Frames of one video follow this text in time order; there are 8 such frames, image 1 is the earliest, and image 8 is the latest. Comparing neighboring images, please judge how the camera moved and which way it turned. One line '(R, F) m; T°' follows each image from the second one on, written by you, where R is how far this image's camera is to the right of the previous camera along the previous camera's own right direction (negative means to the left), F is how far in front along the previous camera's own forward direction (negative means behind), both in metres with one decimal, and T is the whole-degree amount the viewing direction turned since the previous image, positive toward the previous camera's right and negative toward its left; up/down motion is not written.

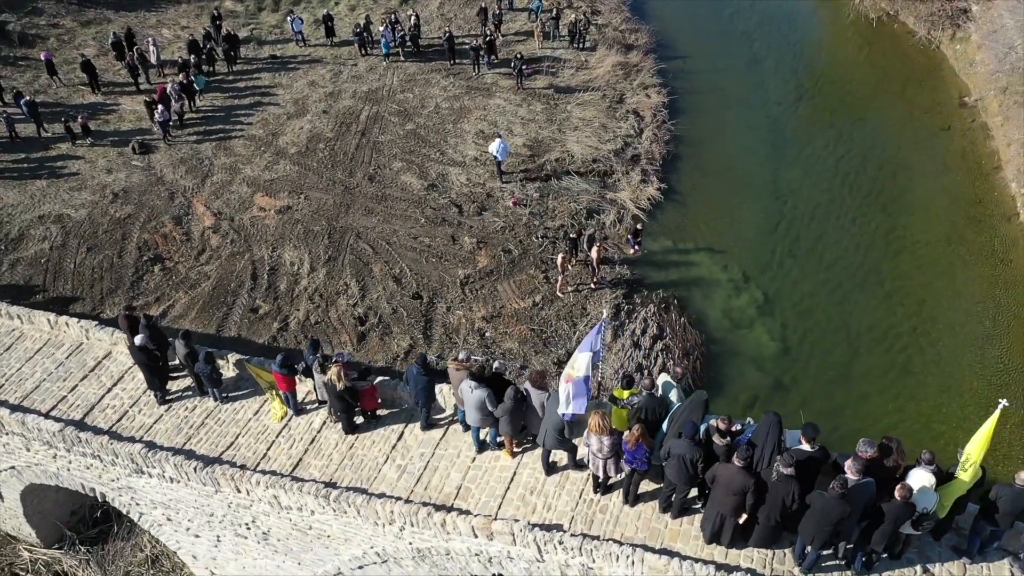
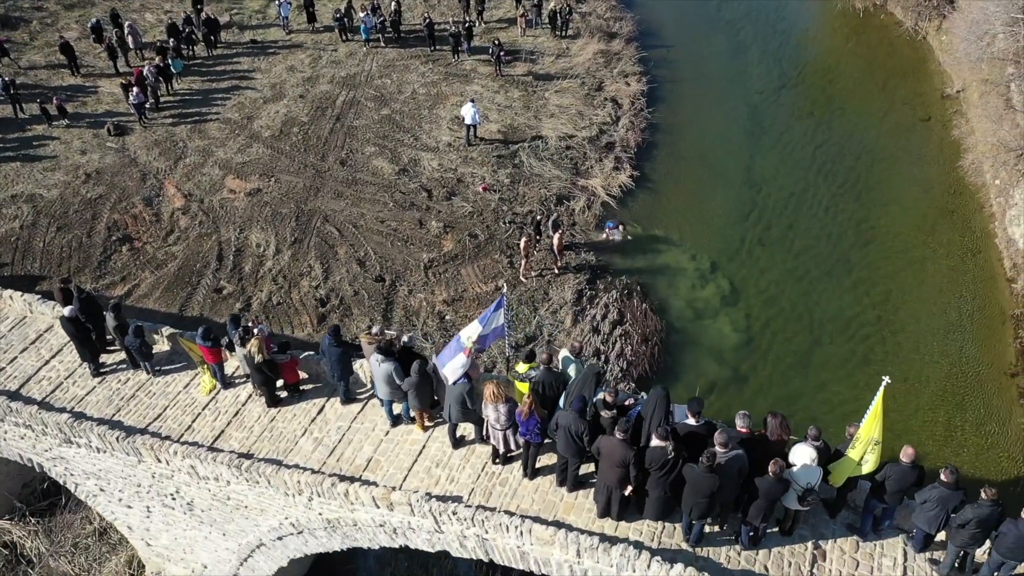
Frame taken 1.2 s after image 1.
(+1.1, -0.1) m; -1°
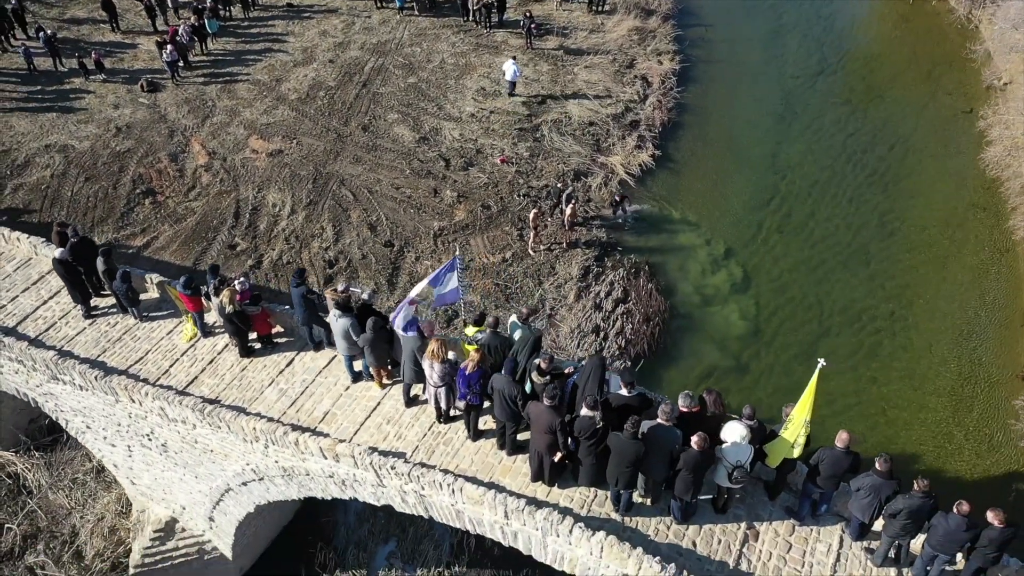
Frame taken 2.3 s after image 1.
(+1.0, 0.0) m; -4°
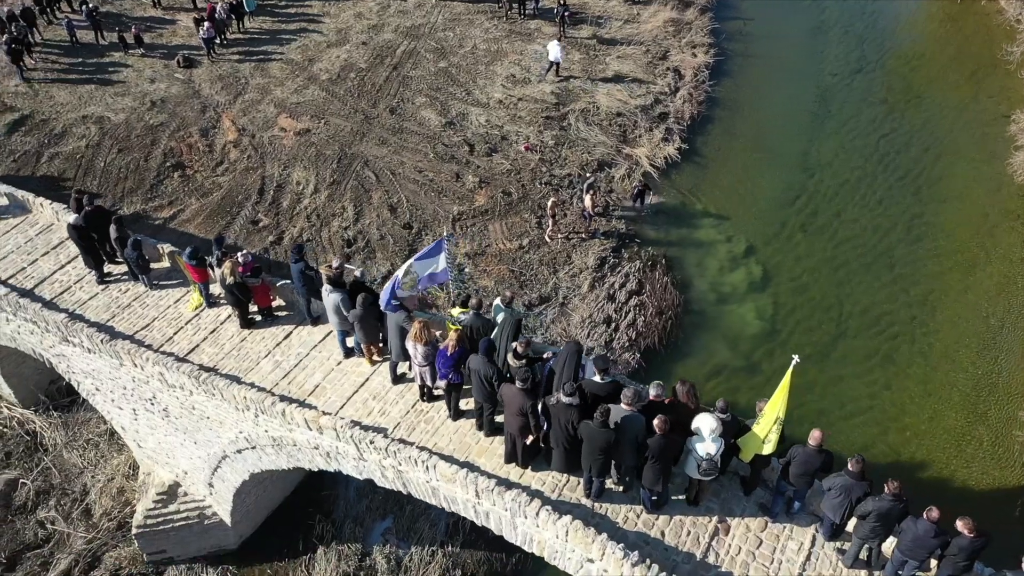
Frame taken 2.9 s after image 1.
(+0.5, 0.0) m; -3°
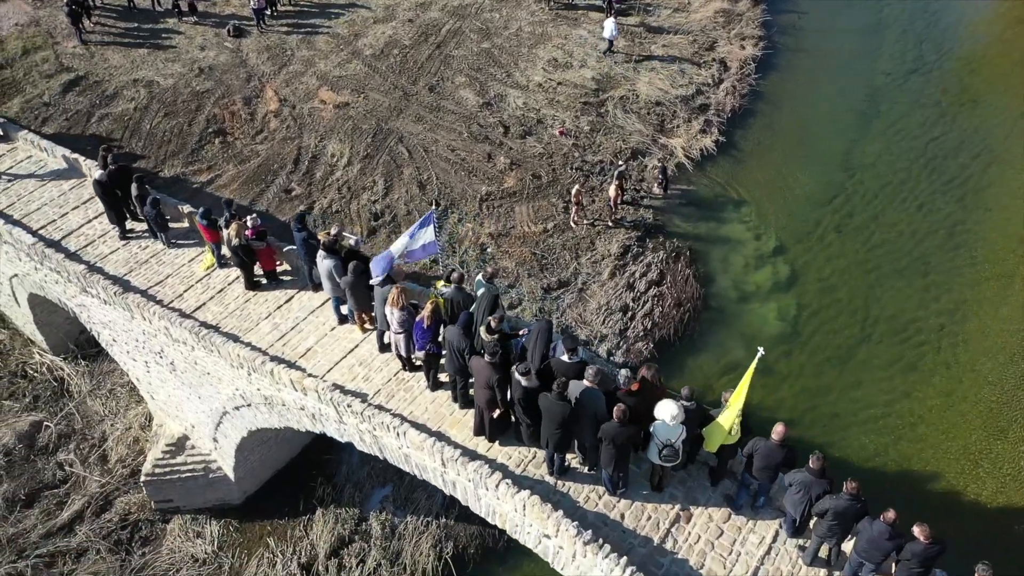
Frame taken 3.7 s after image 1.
(+0.7, -0.1) m; -4°
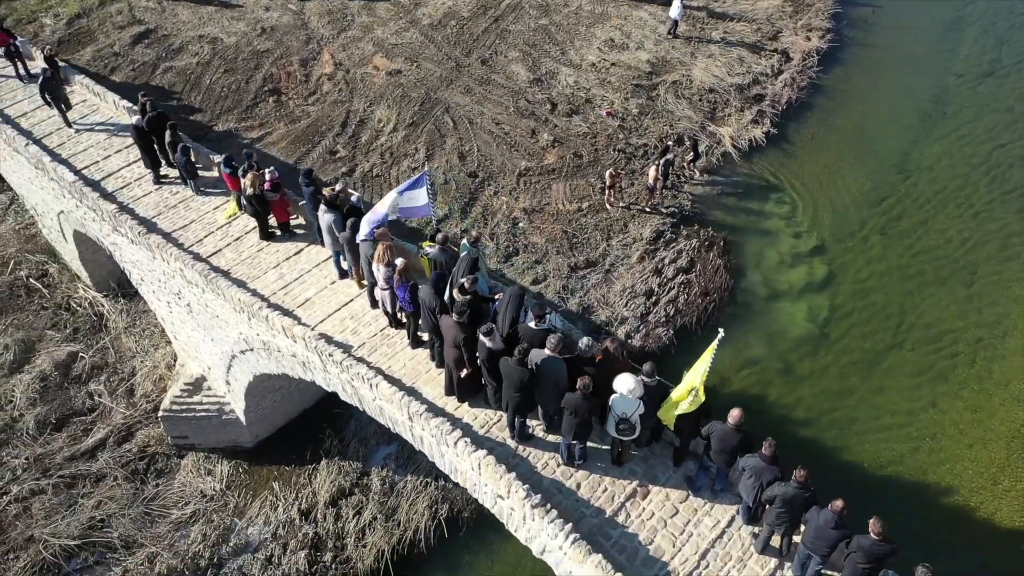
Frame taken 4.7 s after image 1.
(+0.9, -0.1) m; -5°
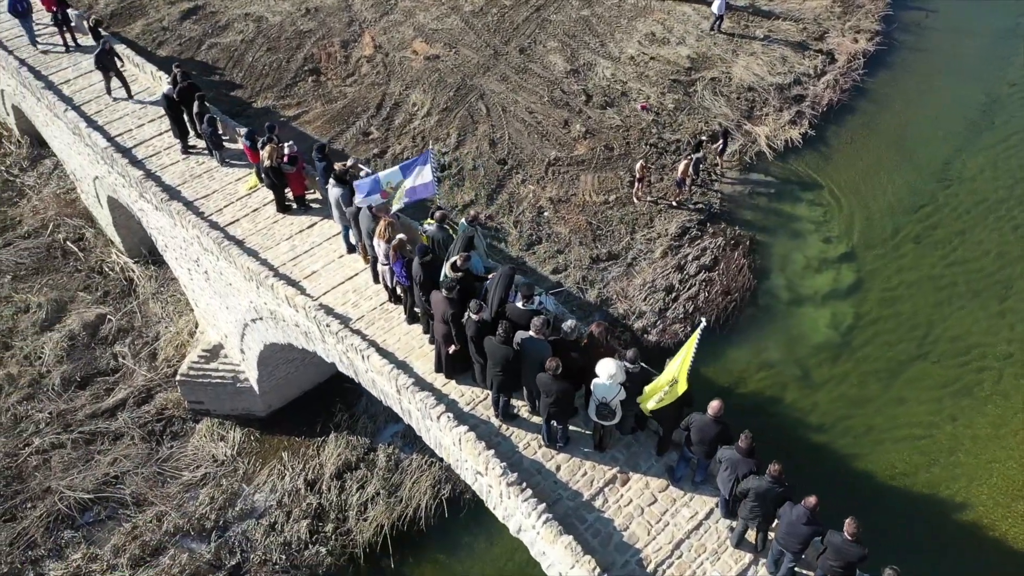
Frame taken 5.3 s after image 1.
(+0.5, 0.0) m; -3°
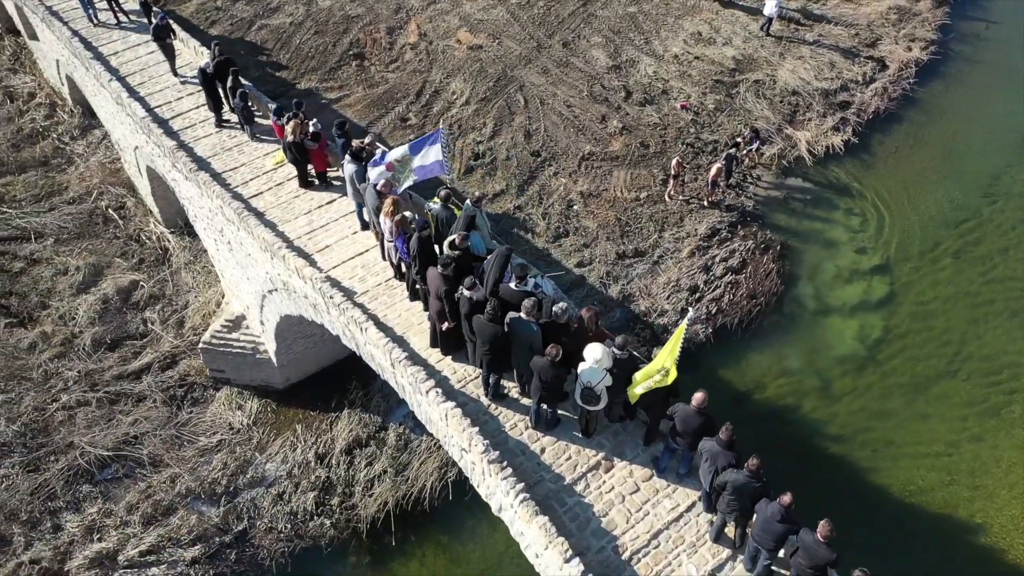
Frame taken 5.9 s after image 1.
(+0.5, 0.0) m; -3°
